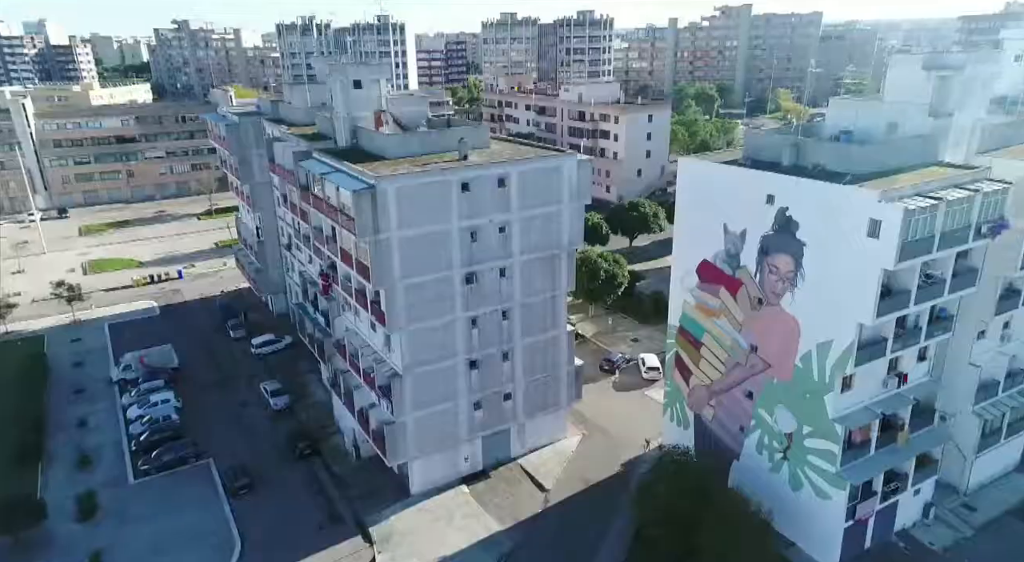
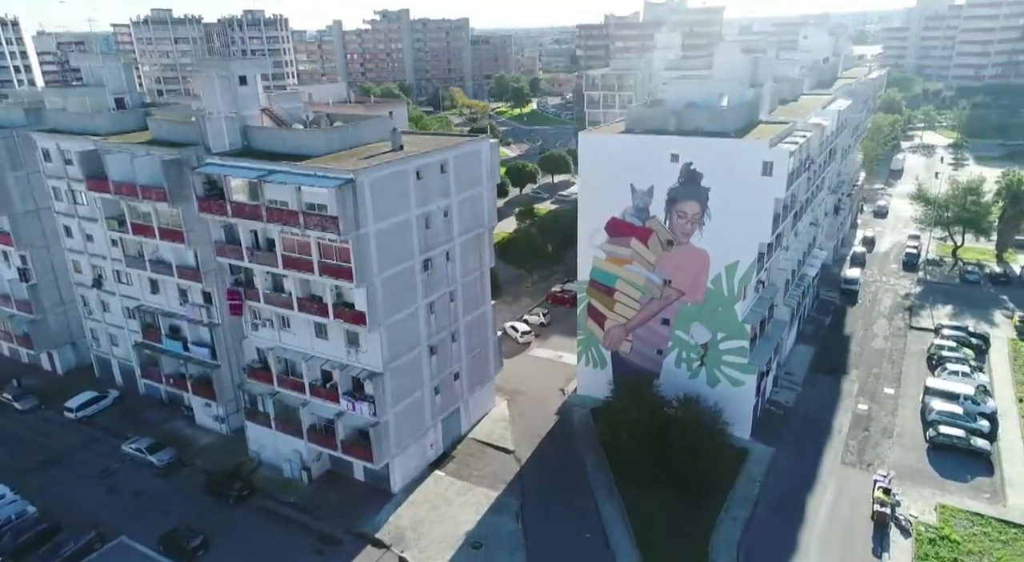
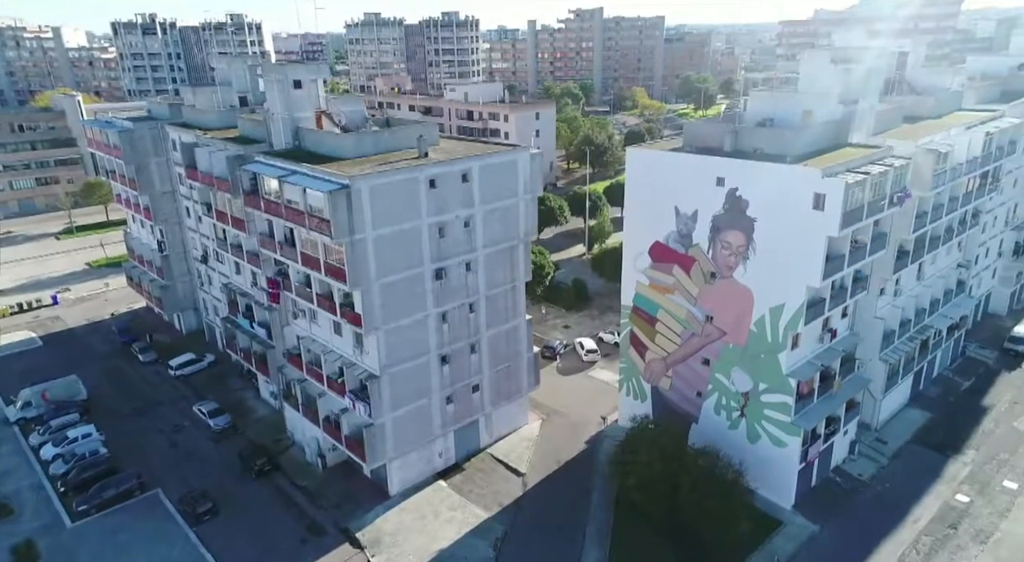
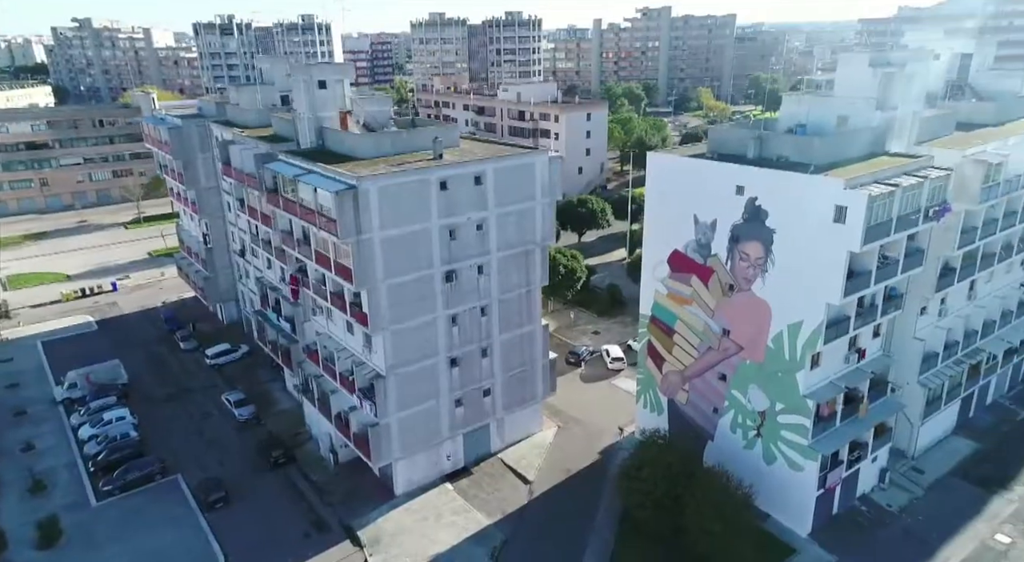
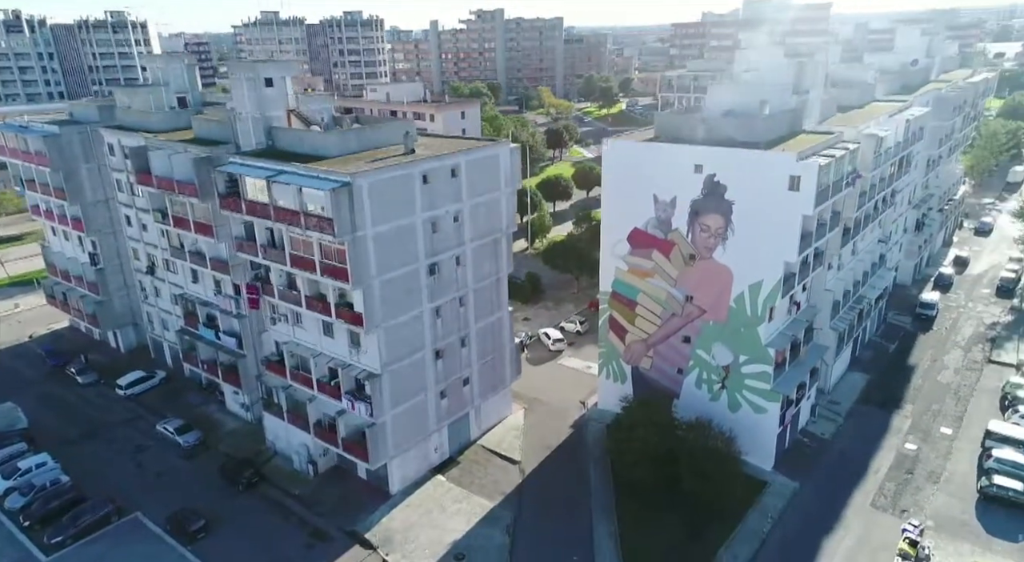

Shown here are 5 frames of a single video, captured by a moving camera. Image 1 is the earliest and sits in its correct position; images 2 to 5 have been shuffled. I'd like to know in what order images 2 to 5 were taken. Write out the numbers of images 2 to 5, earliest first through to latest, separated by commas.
4, 3, 5, 2
